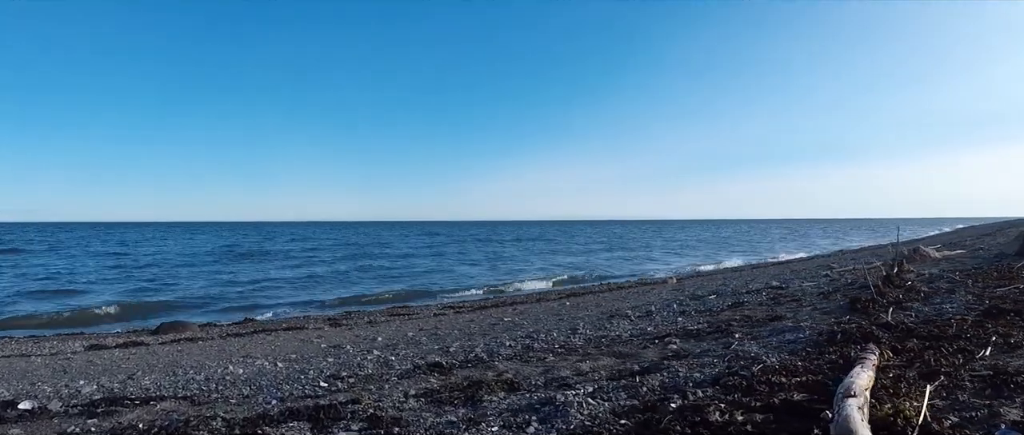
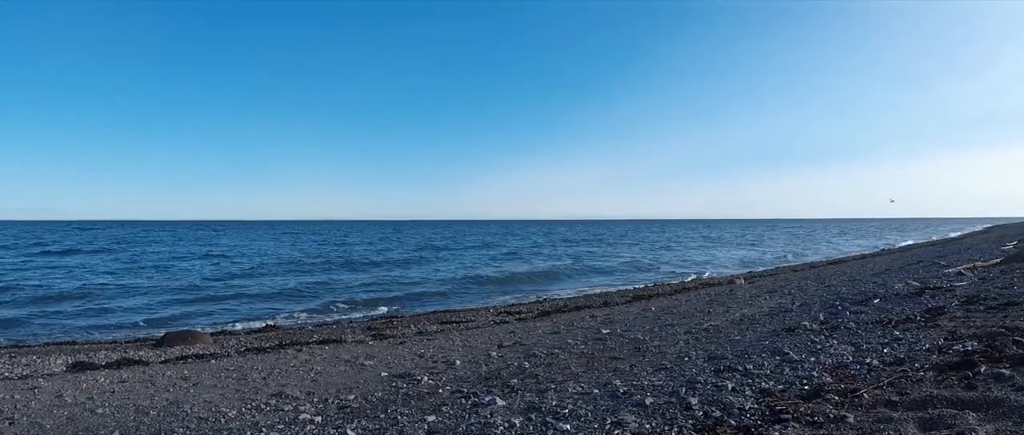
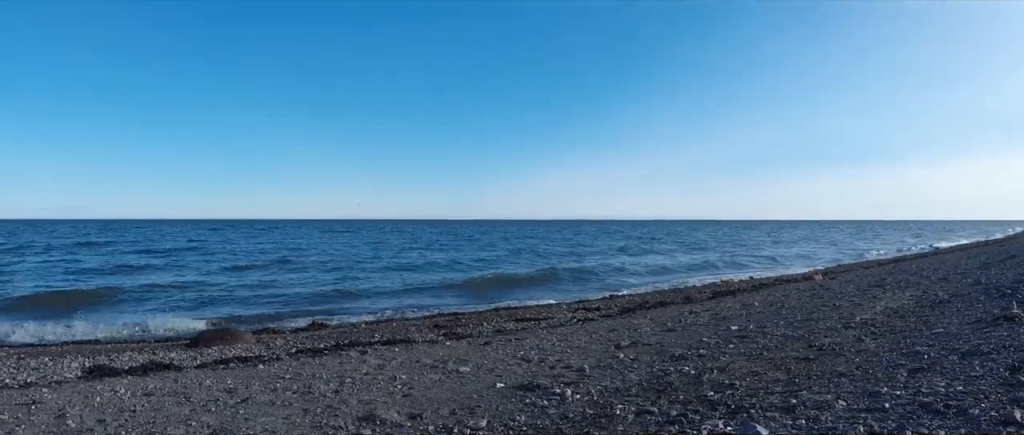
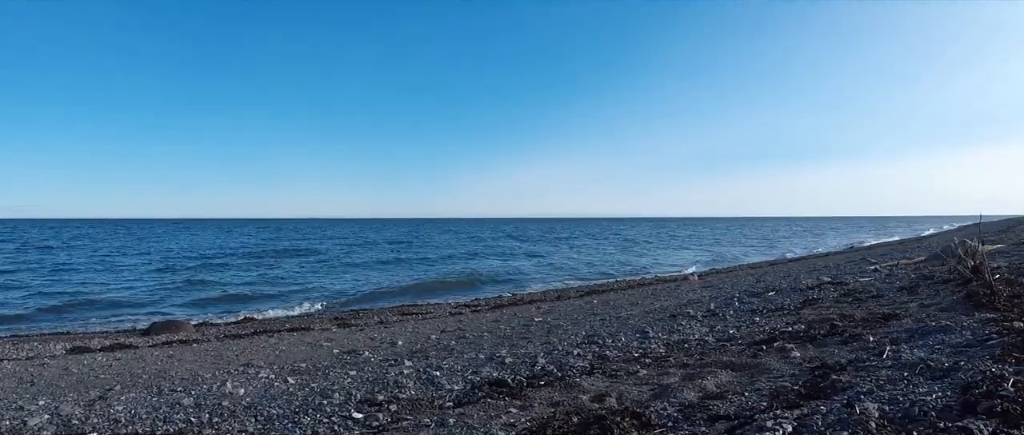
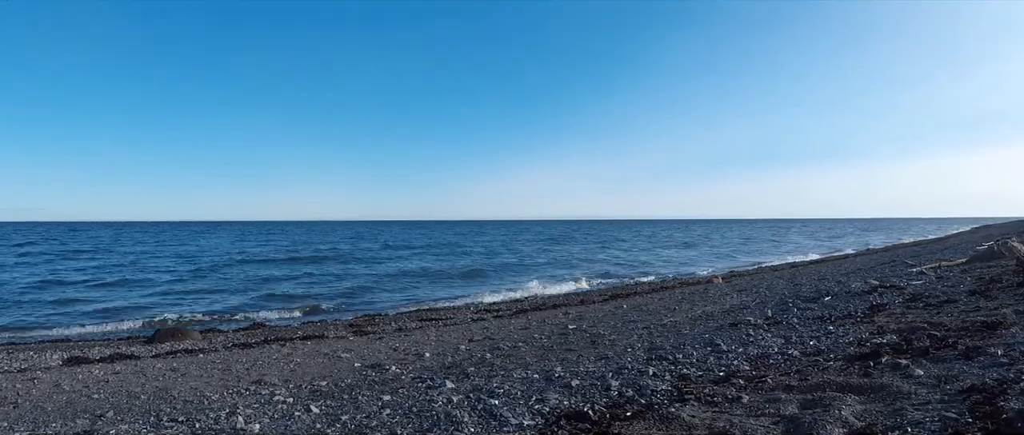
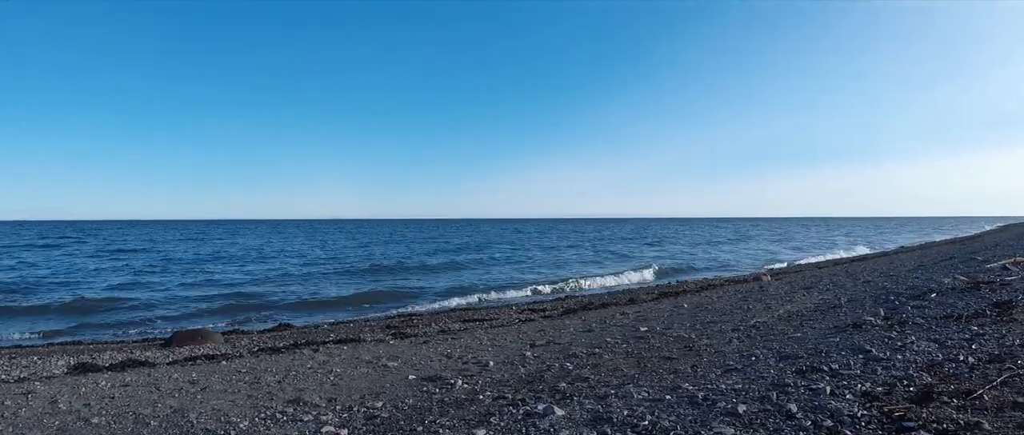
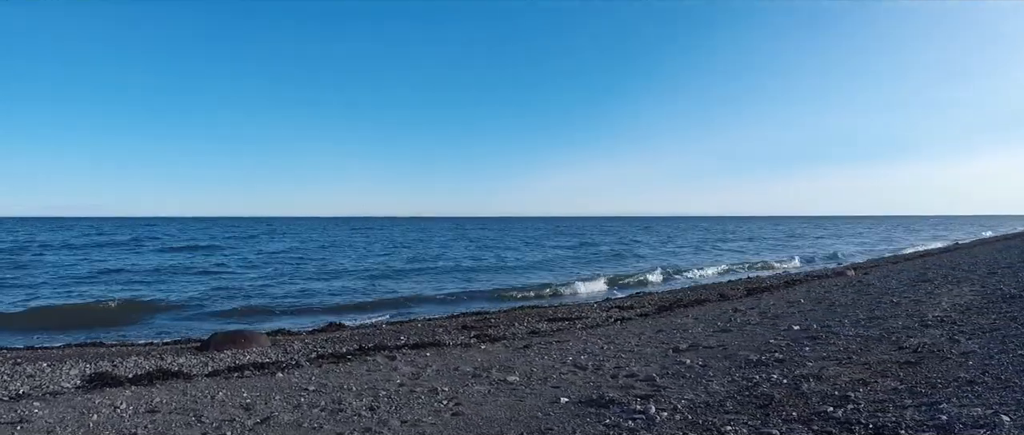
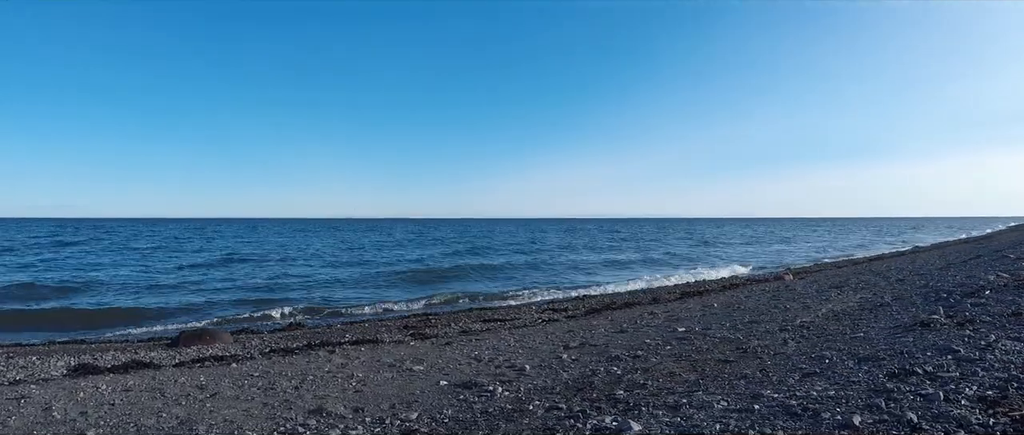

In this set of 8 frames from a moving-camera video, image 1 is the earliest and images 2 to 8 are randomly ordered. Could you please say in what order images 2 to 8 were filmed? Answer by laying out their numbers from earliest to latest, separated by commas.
4, 5, 2, 6, 8, 3, 7
